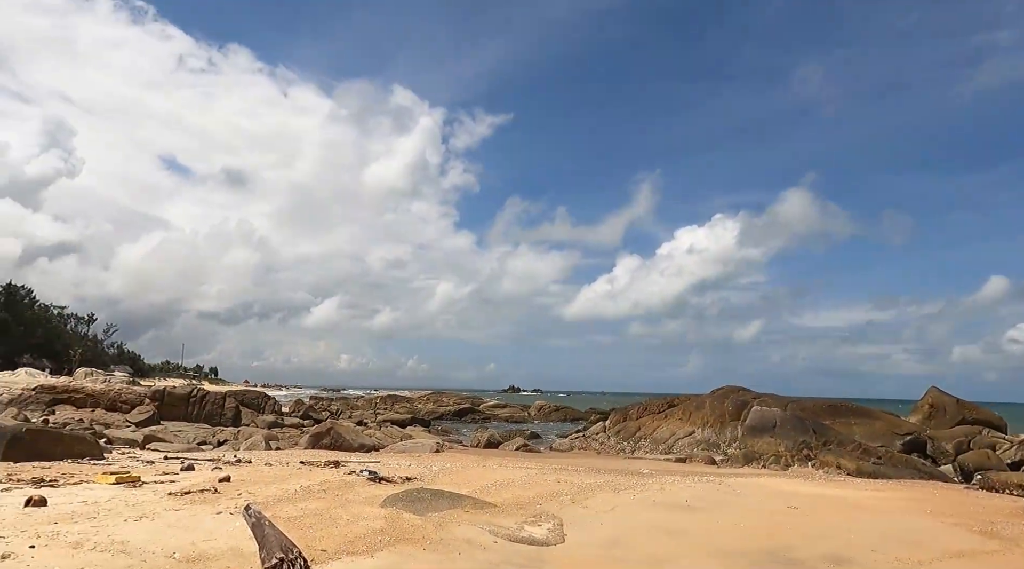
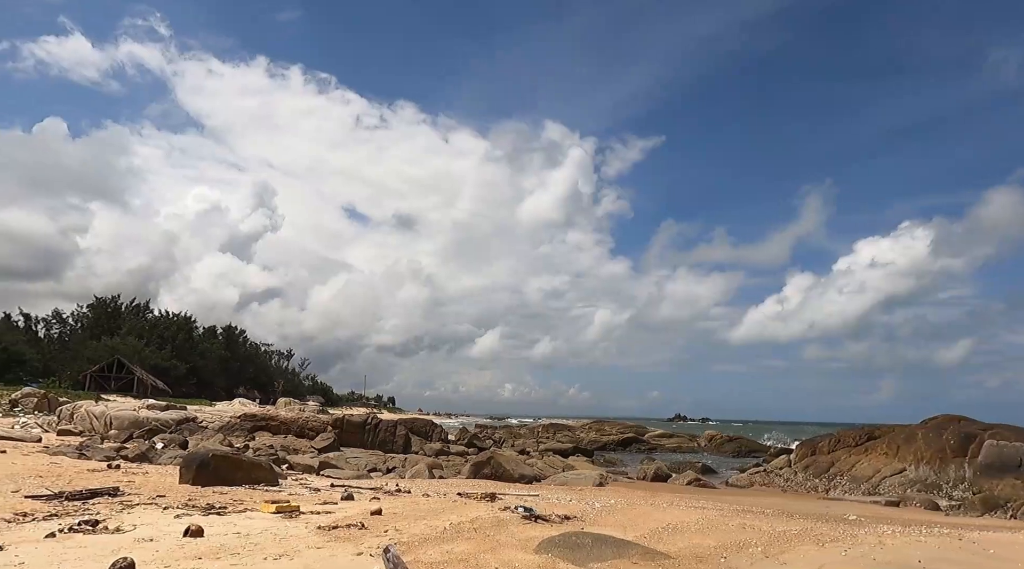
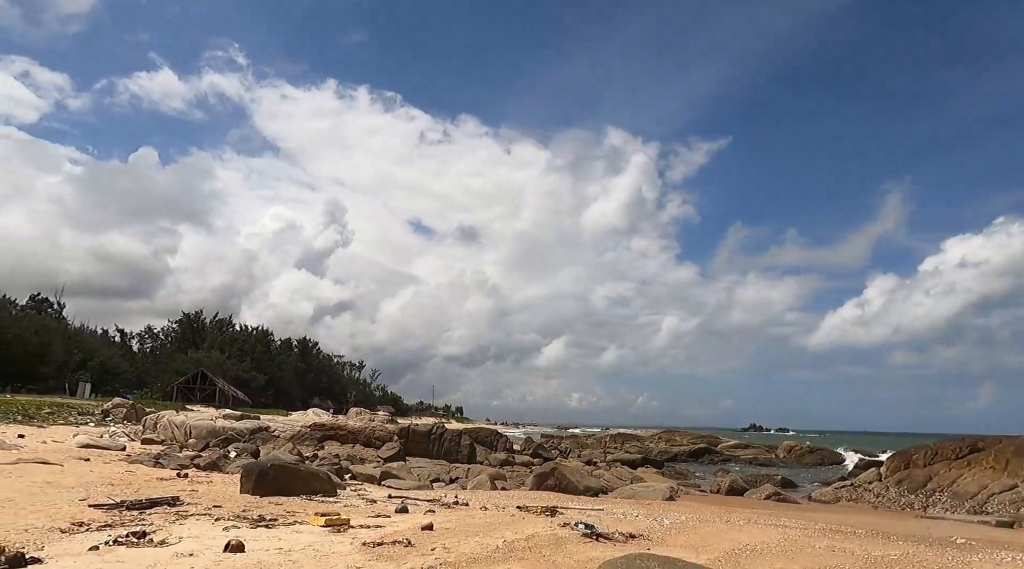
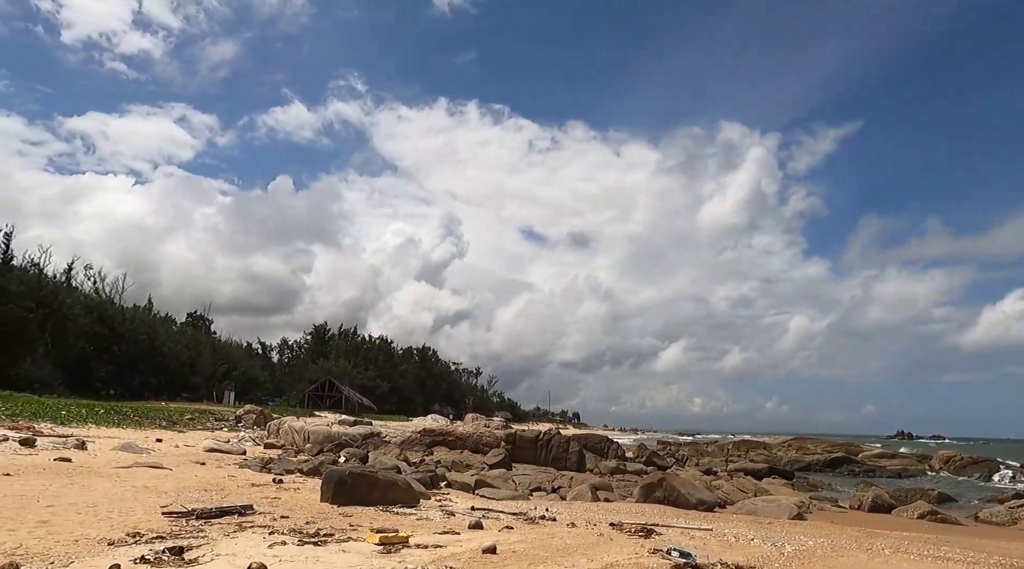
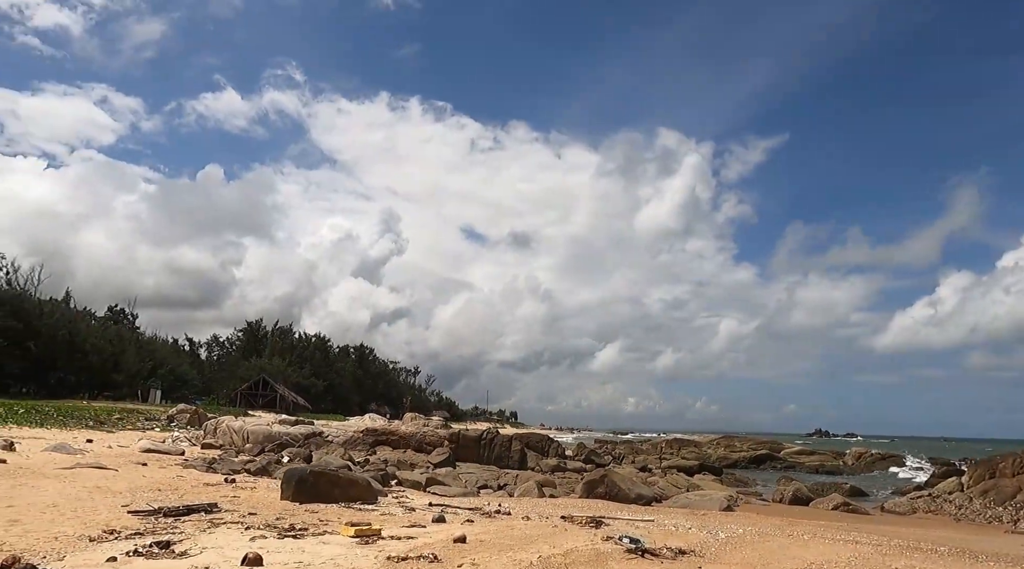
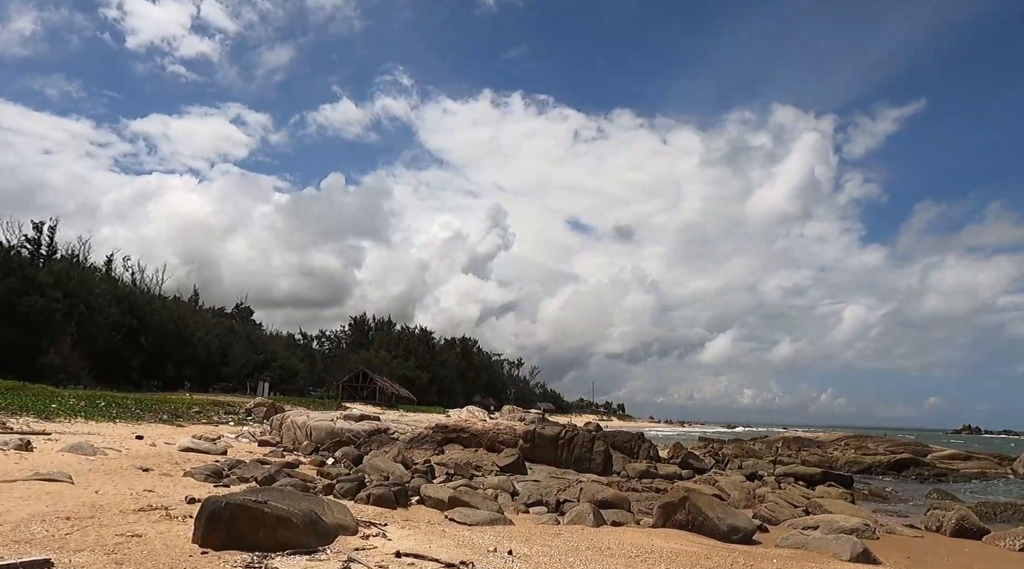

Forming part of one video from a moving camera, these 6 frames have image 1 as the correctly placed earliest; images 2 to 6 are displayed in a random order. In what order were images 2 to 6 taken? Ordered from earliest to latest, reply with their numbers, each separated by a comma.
2, 3, 5, 4, 6
